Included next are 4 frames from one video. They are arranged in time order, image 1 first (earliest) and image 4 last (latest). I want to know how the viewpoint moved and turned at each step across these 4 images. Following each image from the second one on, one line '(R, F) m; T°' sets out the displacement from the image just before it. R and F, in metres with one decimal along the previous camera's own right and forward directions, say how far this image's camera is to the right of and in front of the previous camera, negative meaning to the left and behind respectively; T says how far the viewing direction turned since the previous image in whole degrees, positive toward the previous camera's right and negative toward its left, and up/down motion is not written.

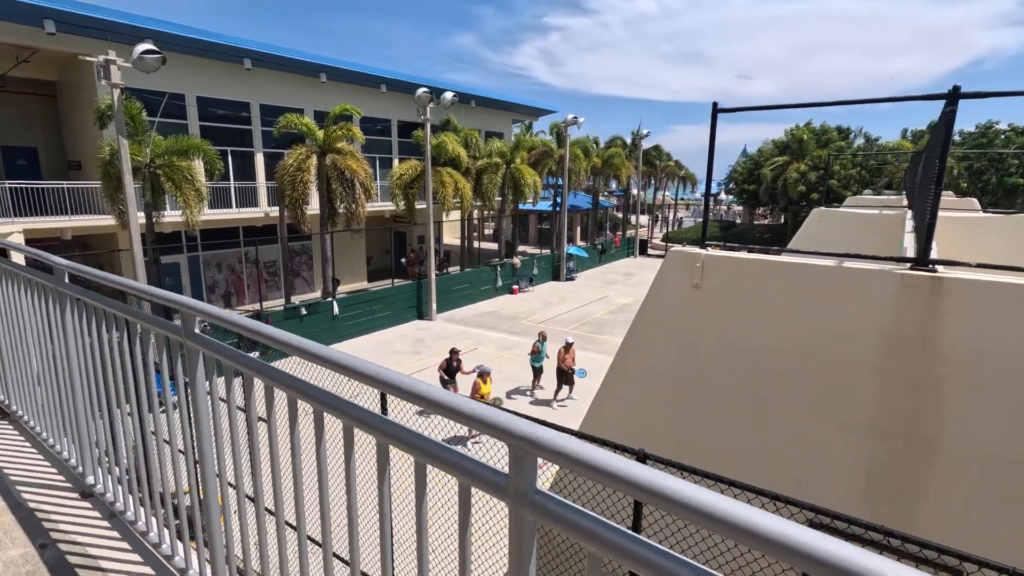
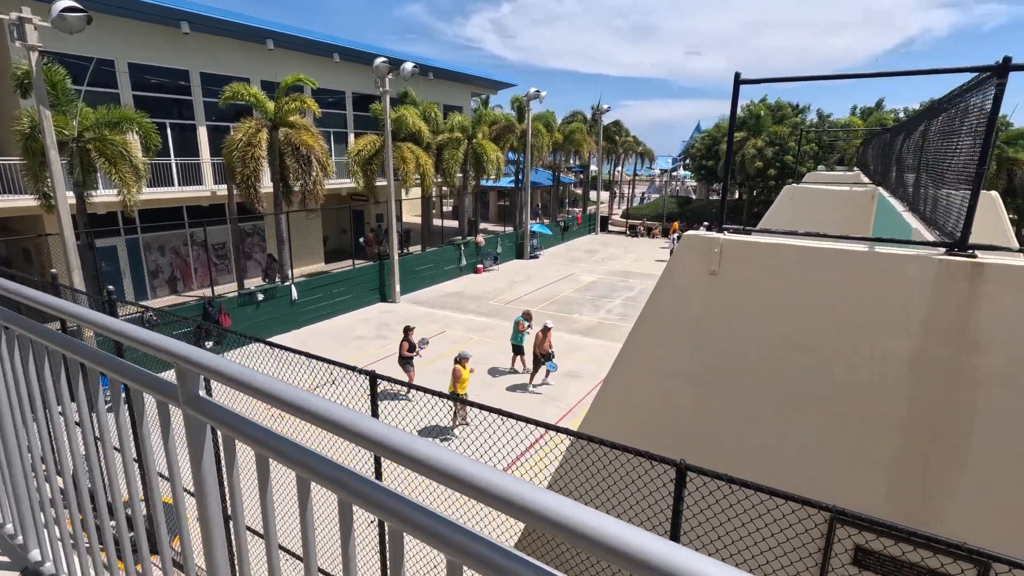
(-0.3, +0.4) m; +5°
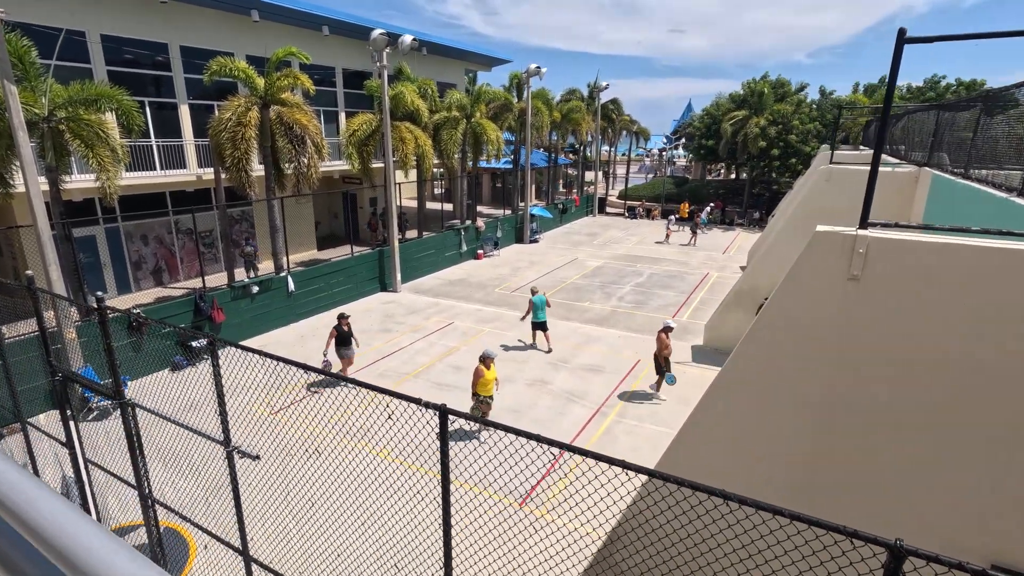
(-0.7, +0.8) m; +2°
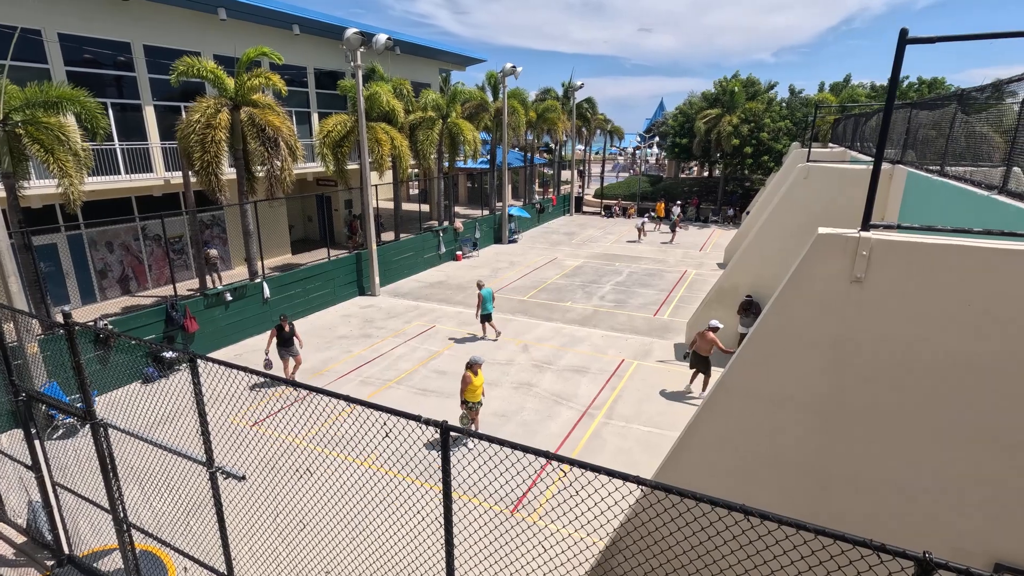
(-0.1, +0.1) m; +3°
